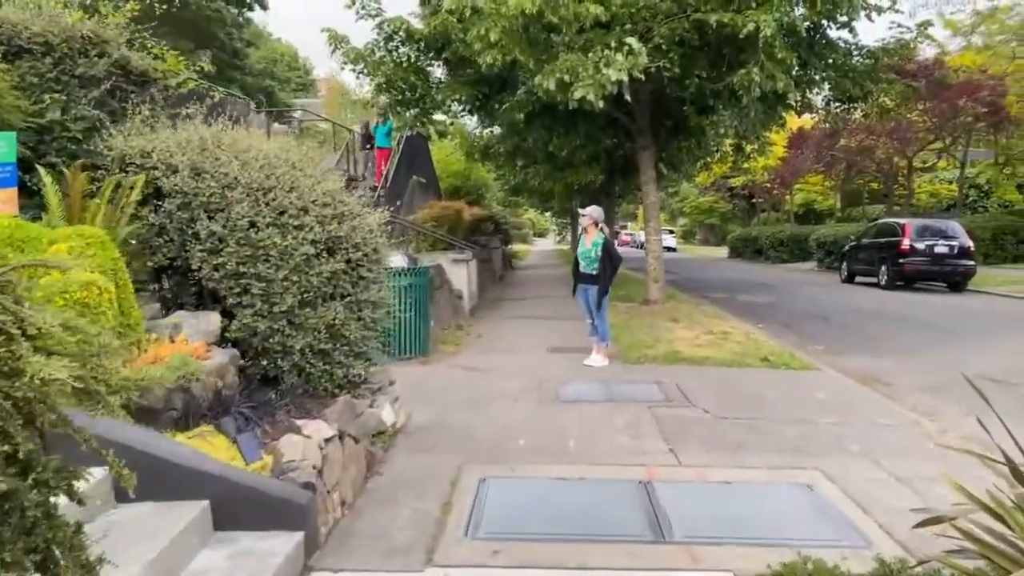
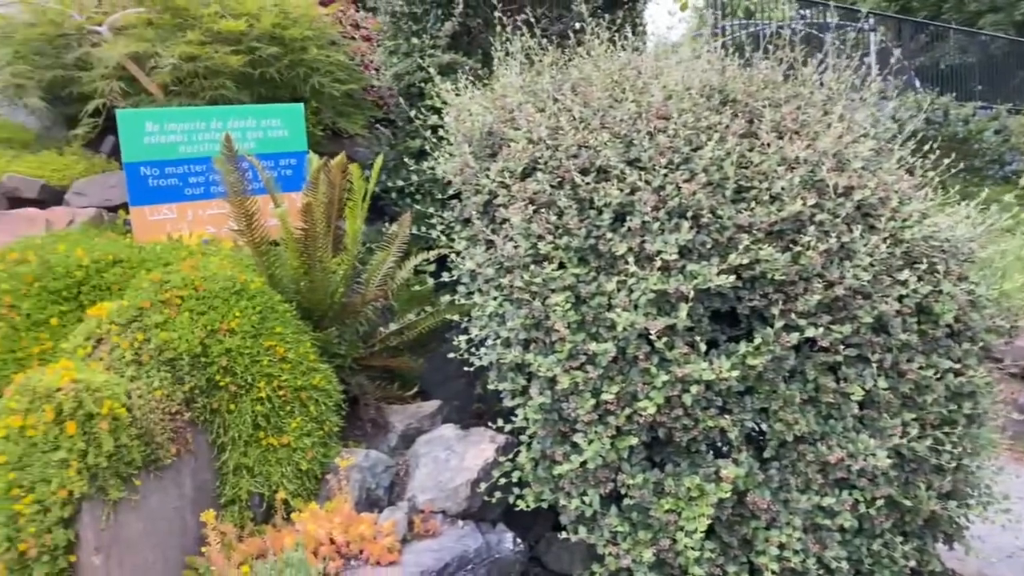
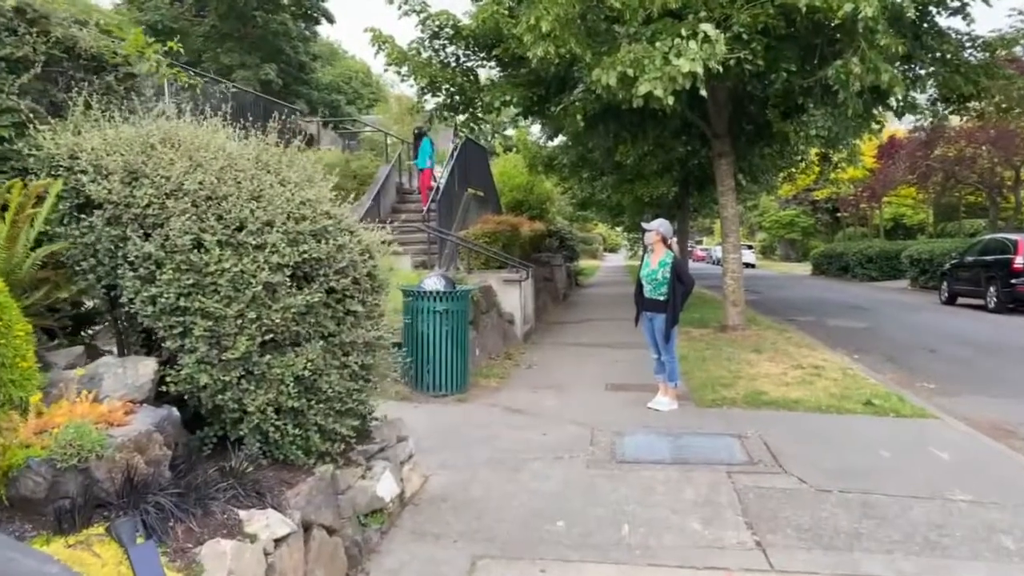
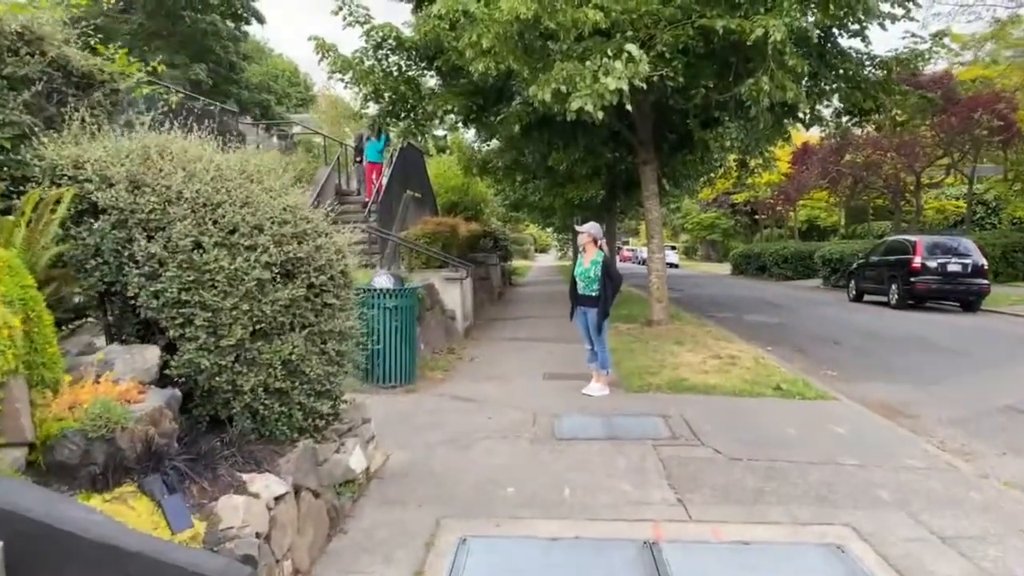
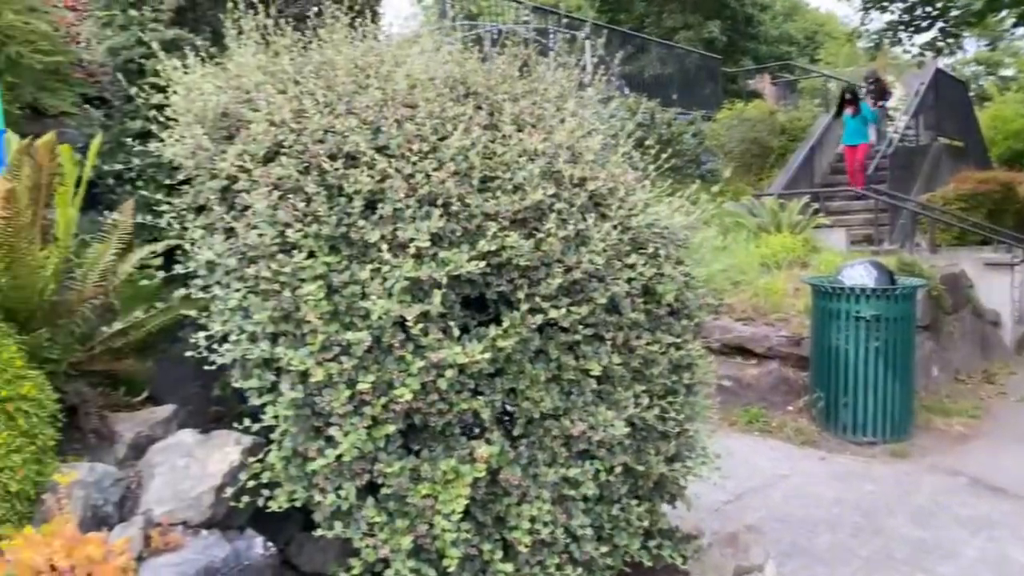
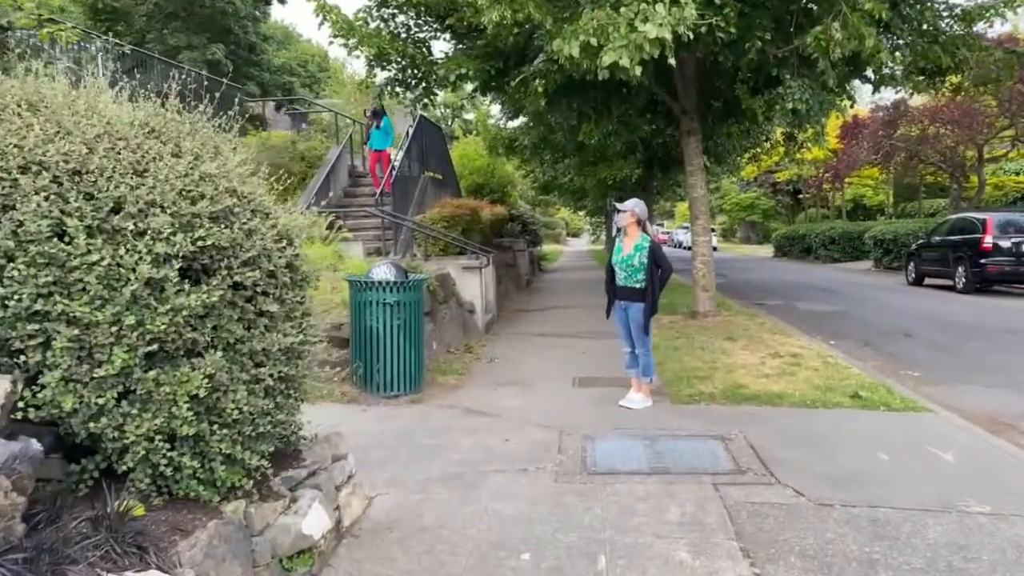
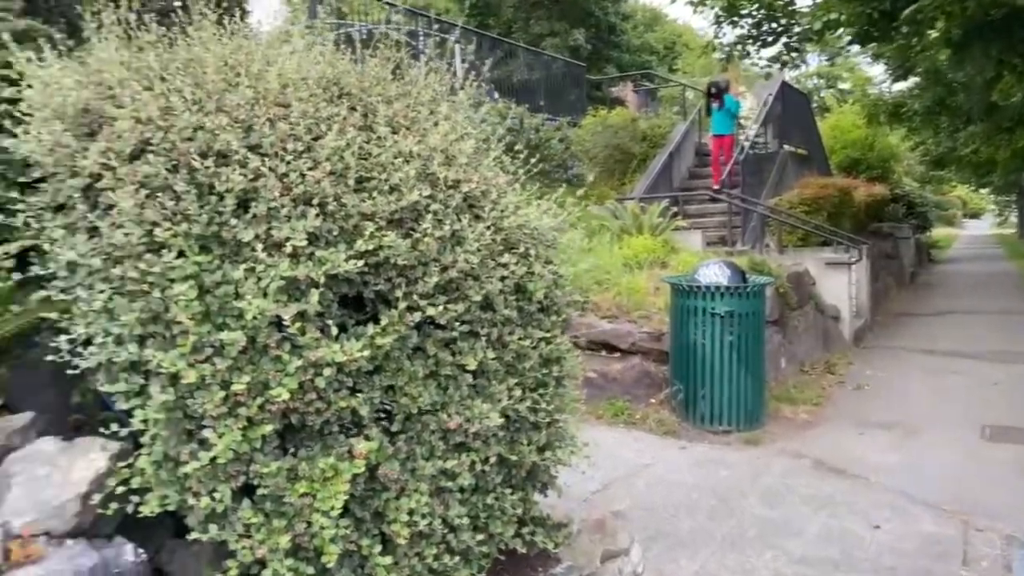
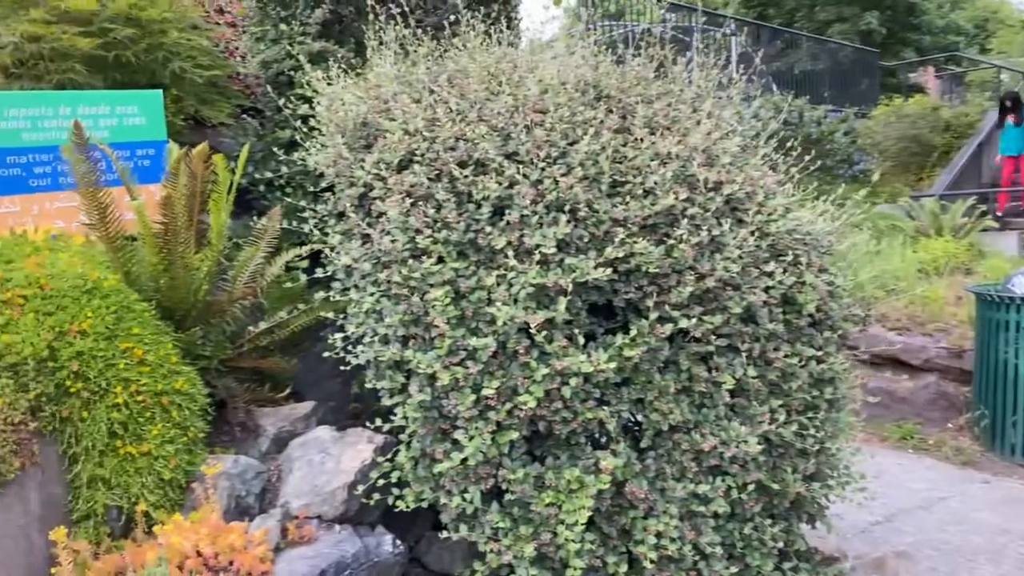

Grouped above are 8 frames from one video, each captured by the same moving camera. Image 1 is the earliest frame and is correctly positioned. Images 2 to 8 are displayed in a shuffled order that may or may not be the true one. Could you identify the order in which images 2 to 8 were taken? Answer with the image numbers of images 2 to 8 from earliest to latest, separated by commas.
4, 3, 6, 7, 5, 8, 2
